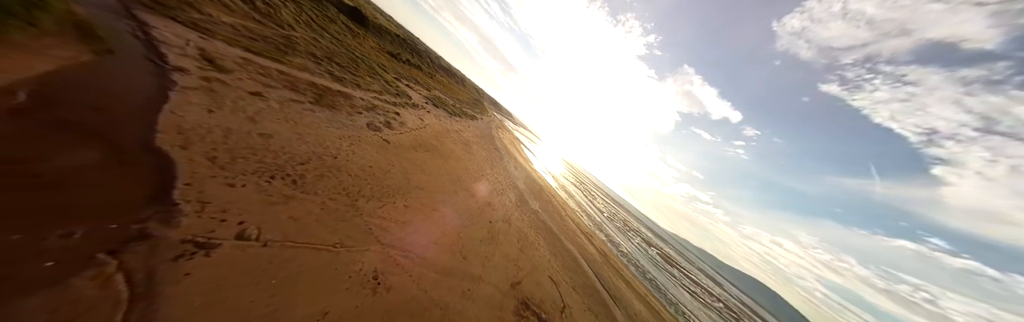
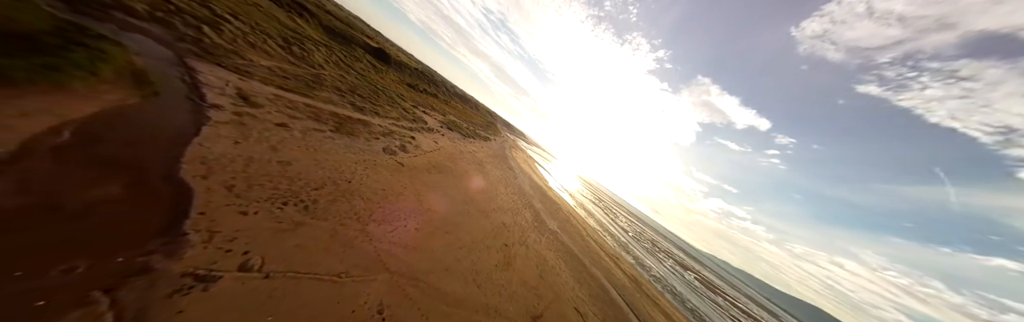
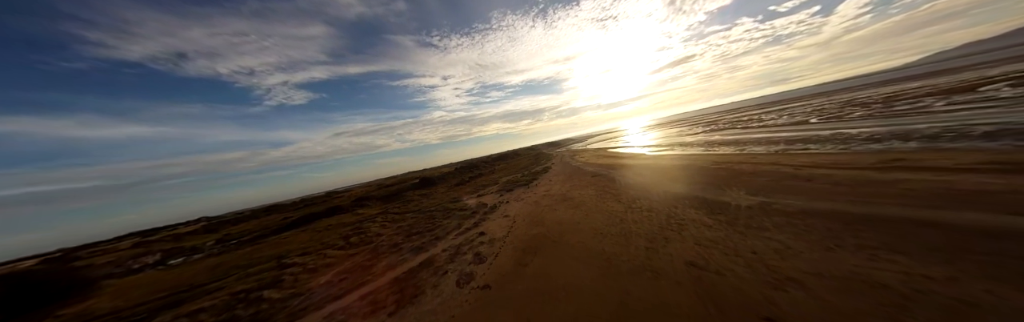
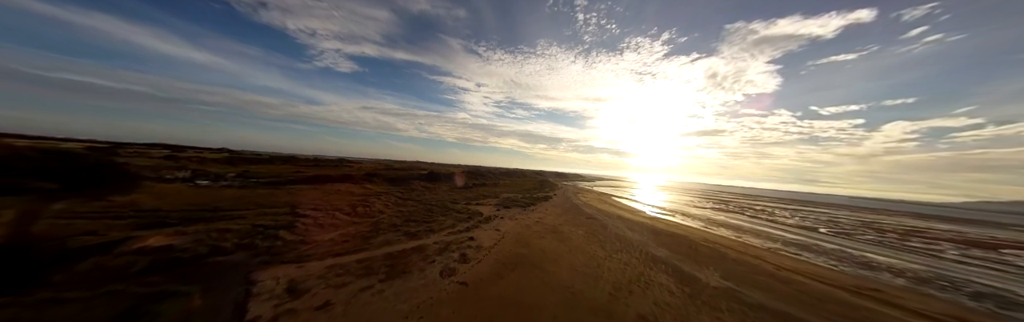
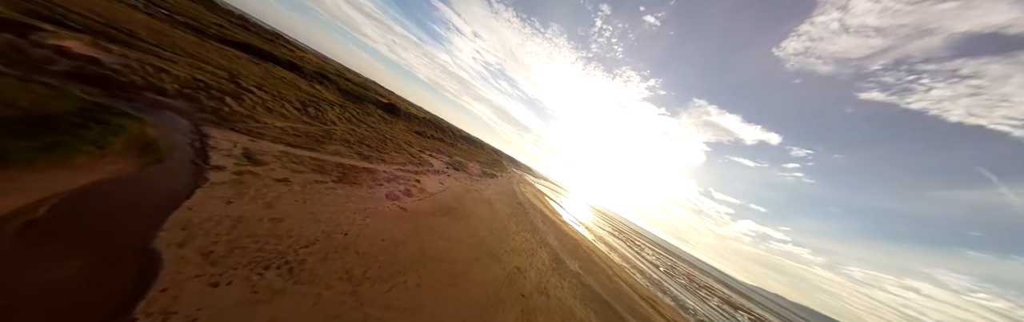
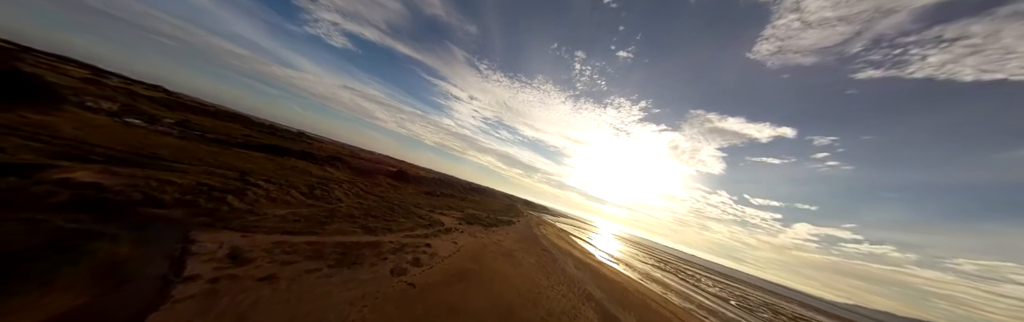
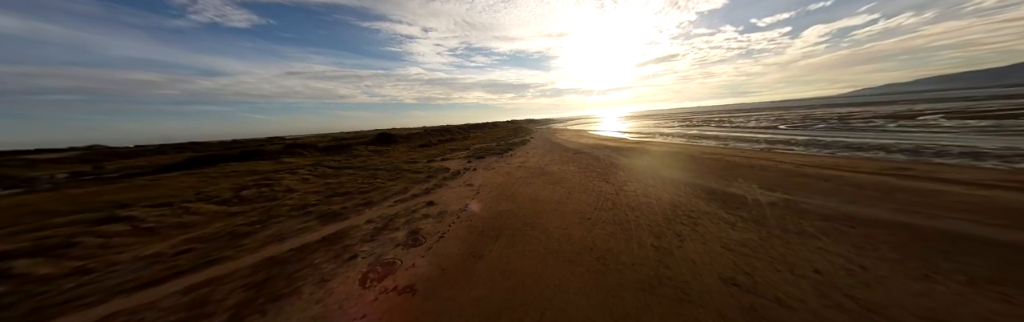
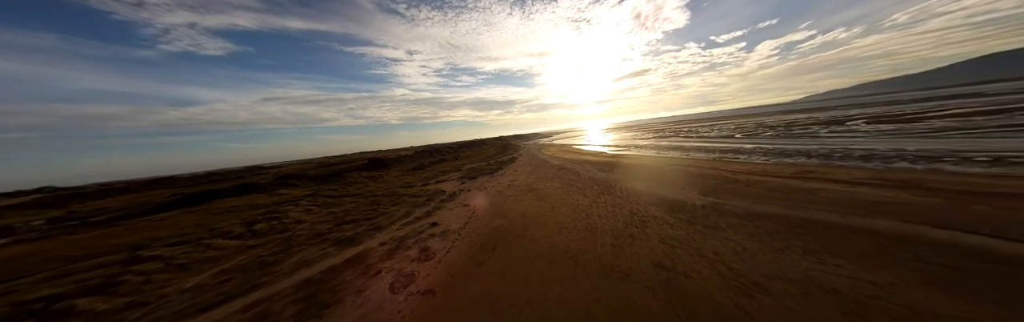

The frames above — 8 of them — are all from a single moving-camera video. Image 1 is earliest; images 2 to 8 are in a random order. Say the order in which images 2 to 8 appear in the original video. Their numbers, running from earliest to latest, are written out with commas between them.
2, 5, 6, 4, 3, 8, 7
